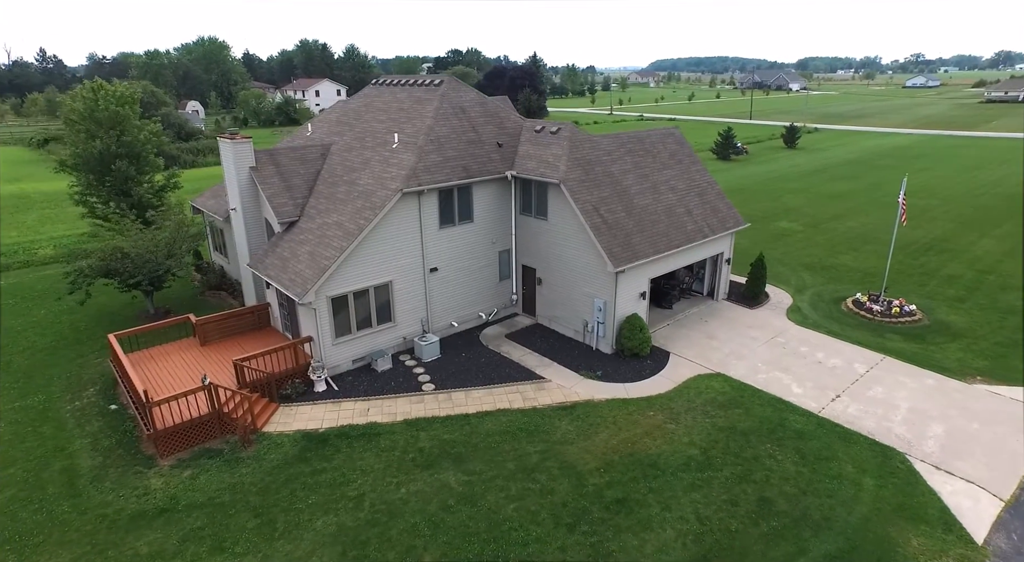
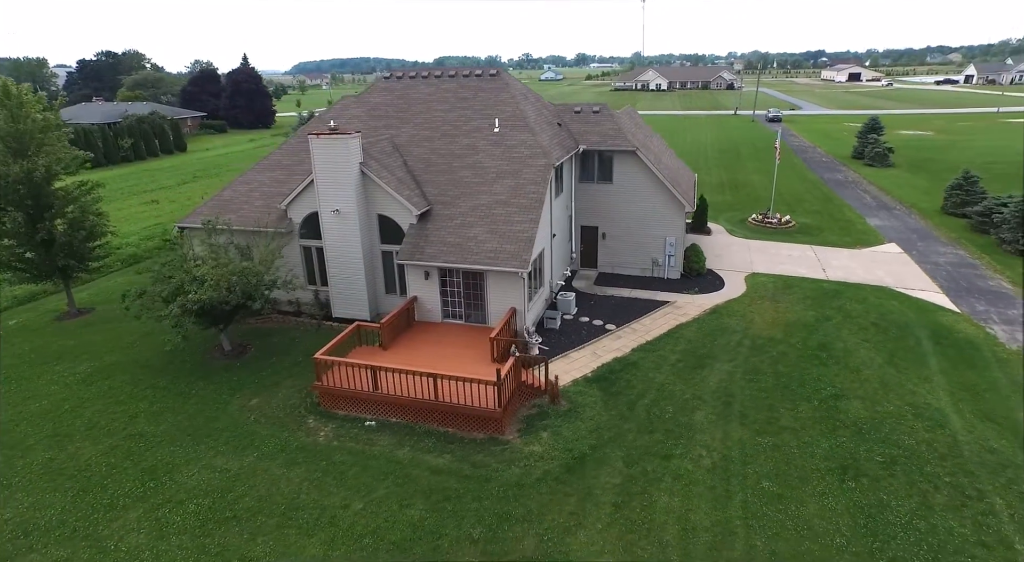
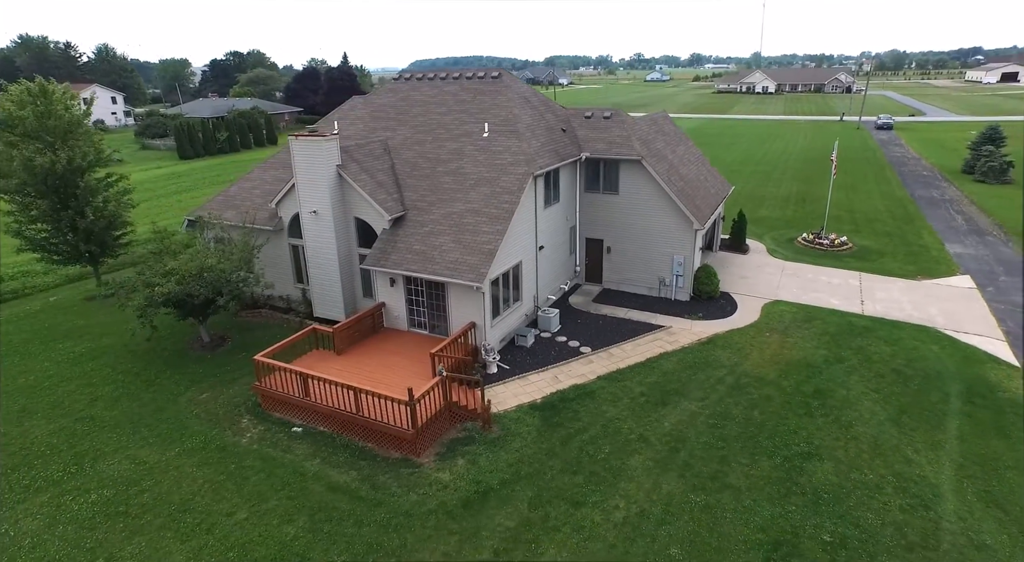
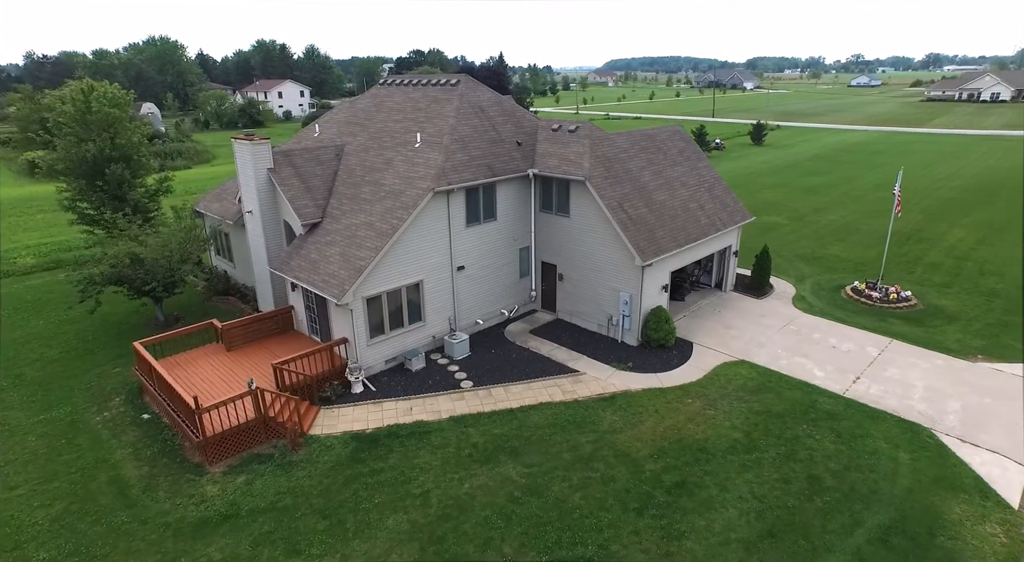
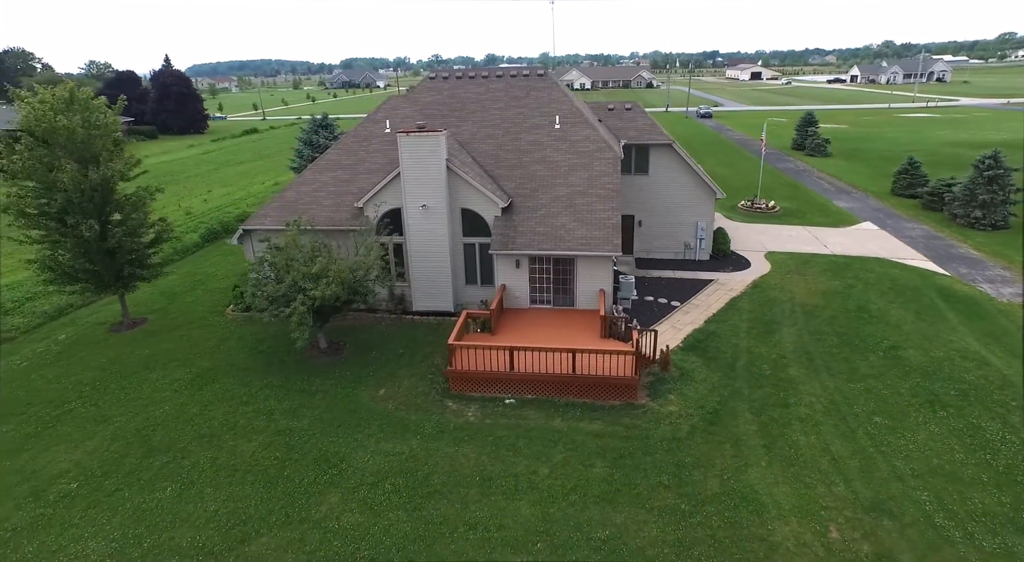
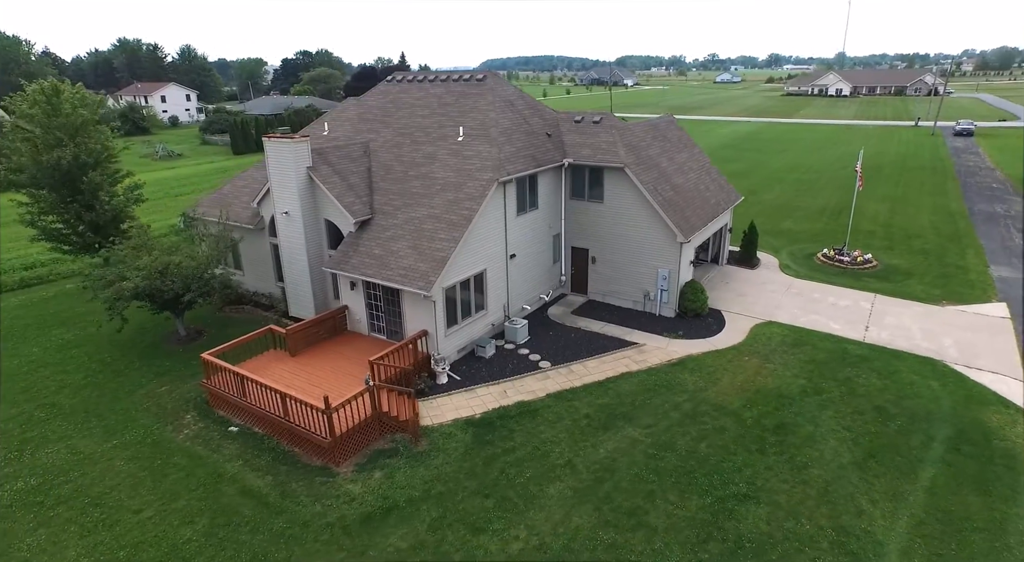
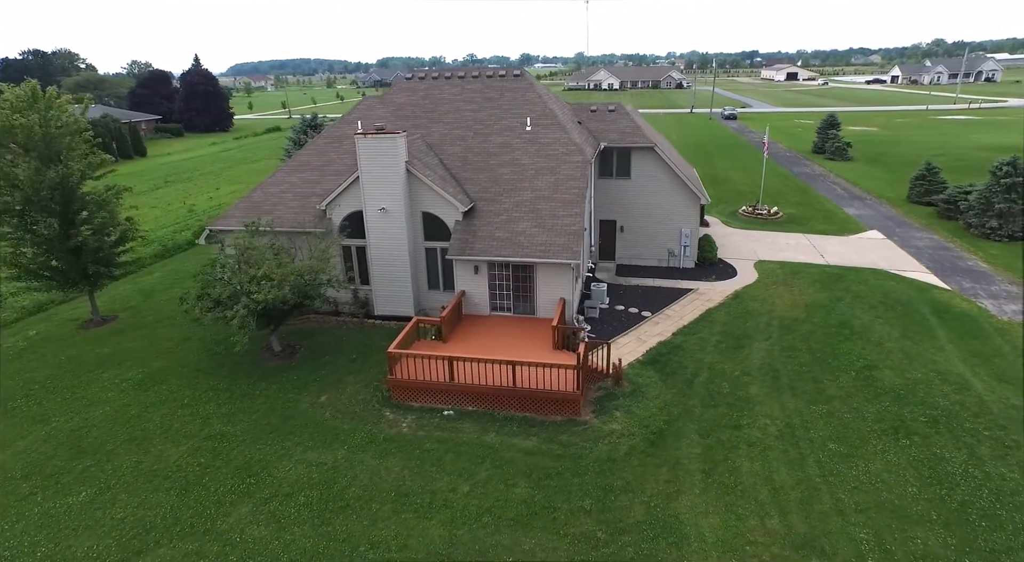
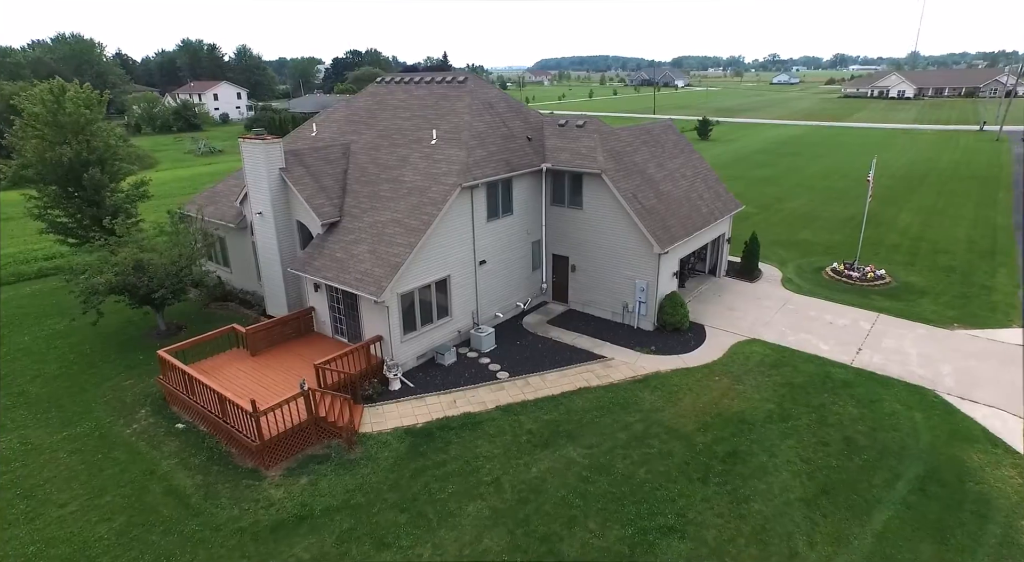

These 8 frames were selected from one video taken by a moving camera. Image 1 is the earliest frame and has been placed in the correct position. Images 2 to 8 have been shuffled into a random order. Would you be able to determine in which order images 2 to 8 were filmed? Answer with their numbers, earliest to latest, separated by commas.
4, 8, 6, 3, 2, 7, 5
